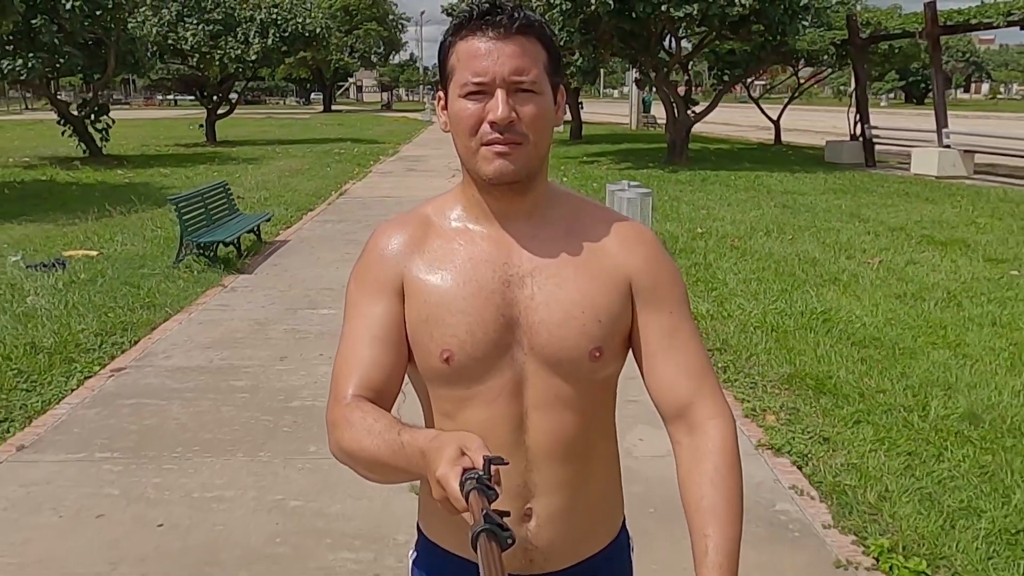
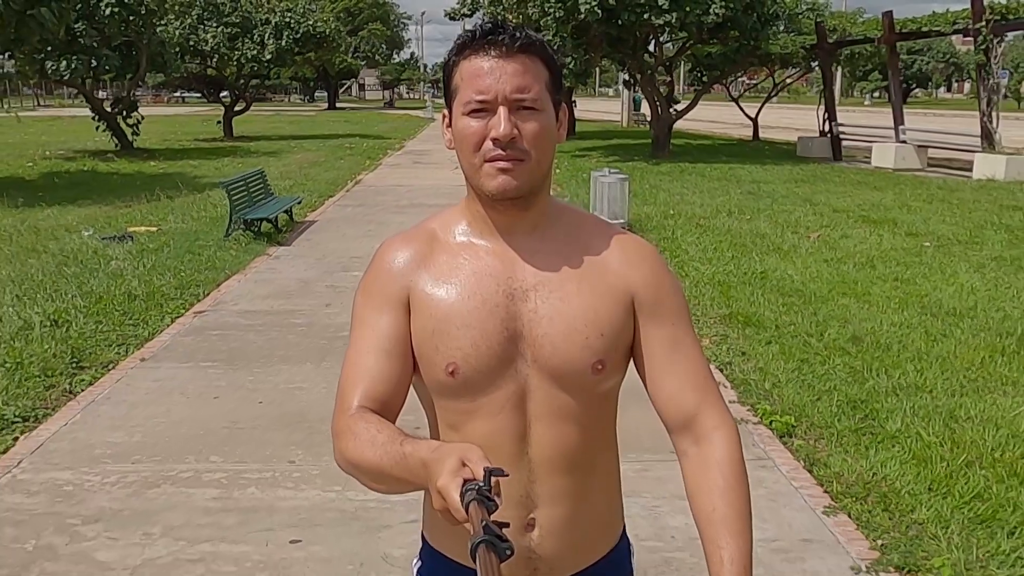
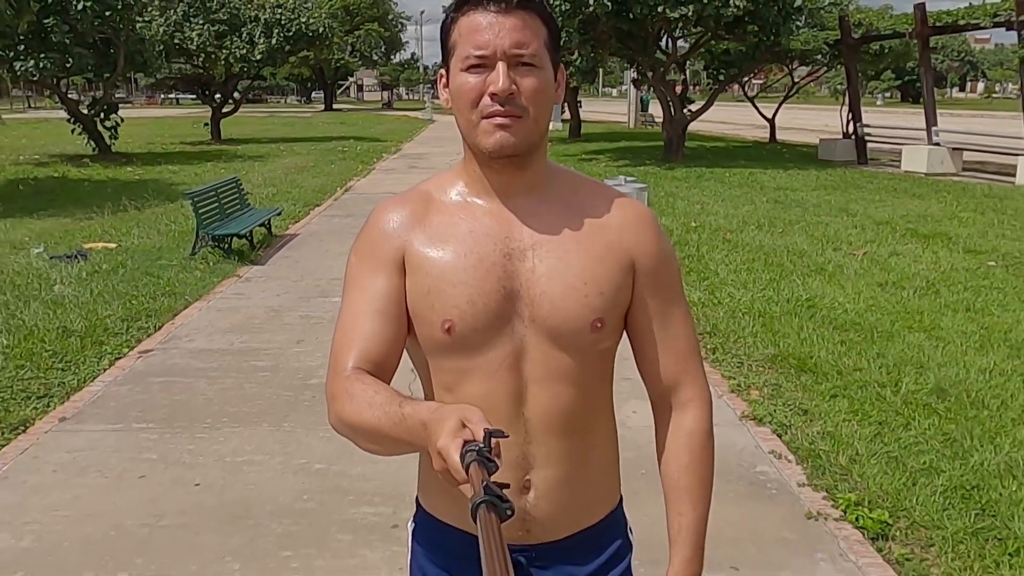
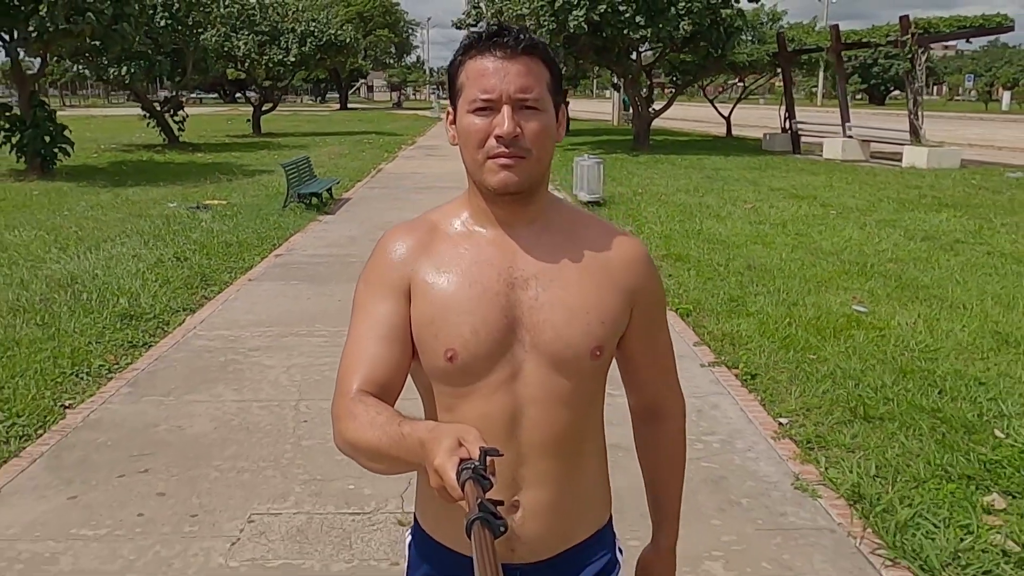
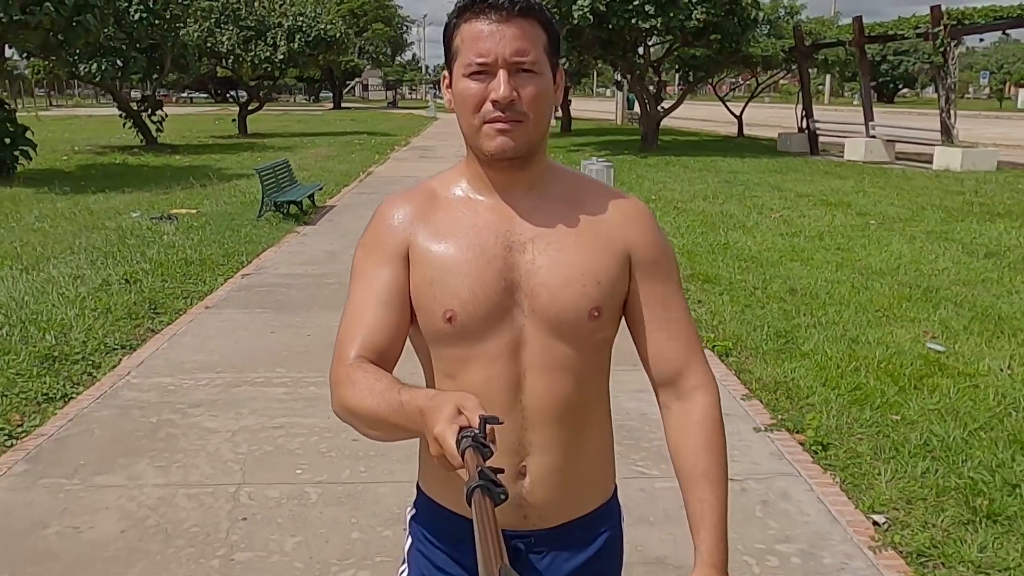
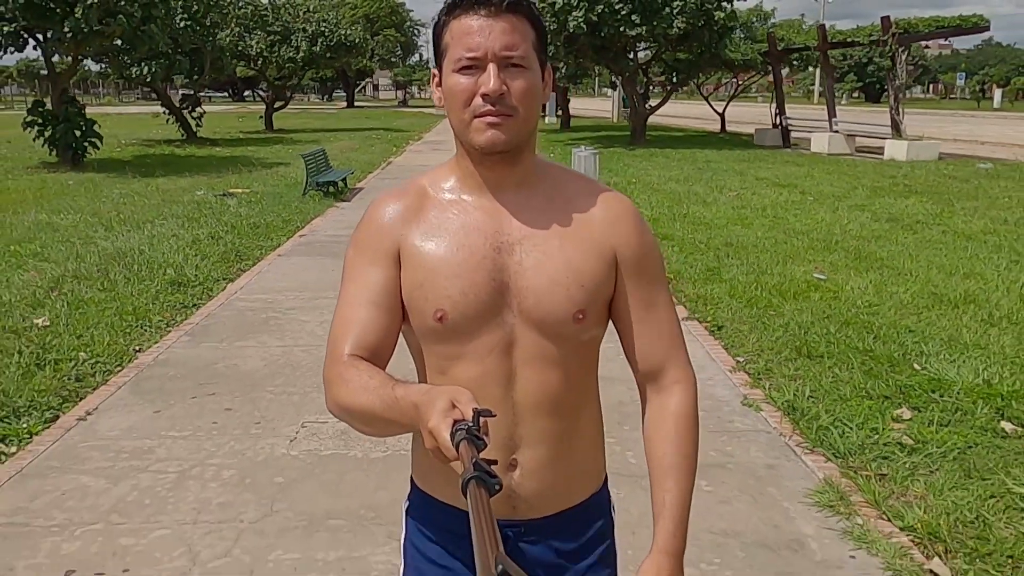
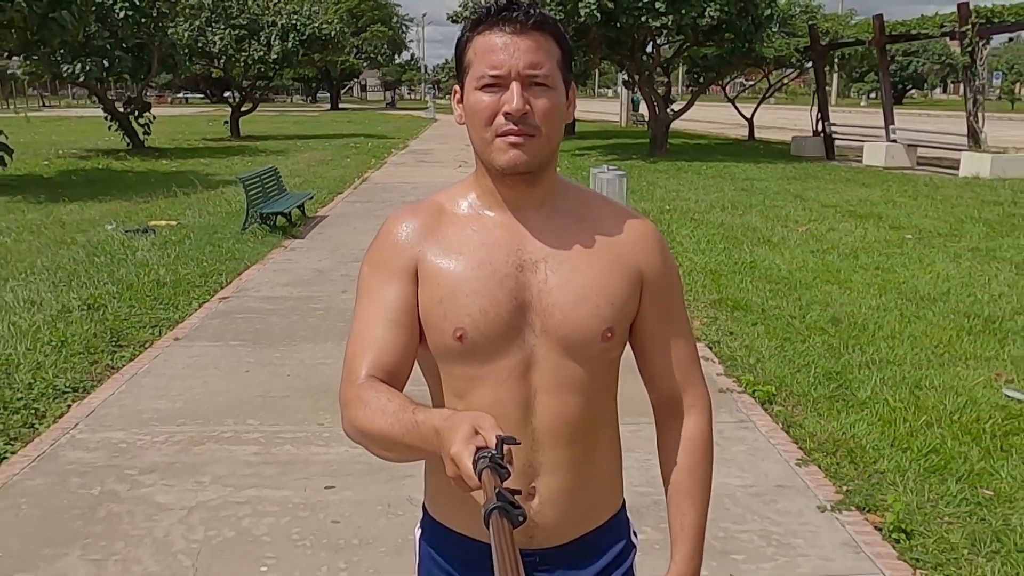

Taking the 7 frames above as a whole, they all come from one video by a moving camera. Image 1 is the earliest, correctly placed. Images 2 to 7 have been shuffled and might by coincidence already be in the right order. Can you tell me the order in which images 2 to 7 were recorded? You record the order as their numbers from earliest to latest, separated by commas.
3, 2, 7, 5, 4, 6
